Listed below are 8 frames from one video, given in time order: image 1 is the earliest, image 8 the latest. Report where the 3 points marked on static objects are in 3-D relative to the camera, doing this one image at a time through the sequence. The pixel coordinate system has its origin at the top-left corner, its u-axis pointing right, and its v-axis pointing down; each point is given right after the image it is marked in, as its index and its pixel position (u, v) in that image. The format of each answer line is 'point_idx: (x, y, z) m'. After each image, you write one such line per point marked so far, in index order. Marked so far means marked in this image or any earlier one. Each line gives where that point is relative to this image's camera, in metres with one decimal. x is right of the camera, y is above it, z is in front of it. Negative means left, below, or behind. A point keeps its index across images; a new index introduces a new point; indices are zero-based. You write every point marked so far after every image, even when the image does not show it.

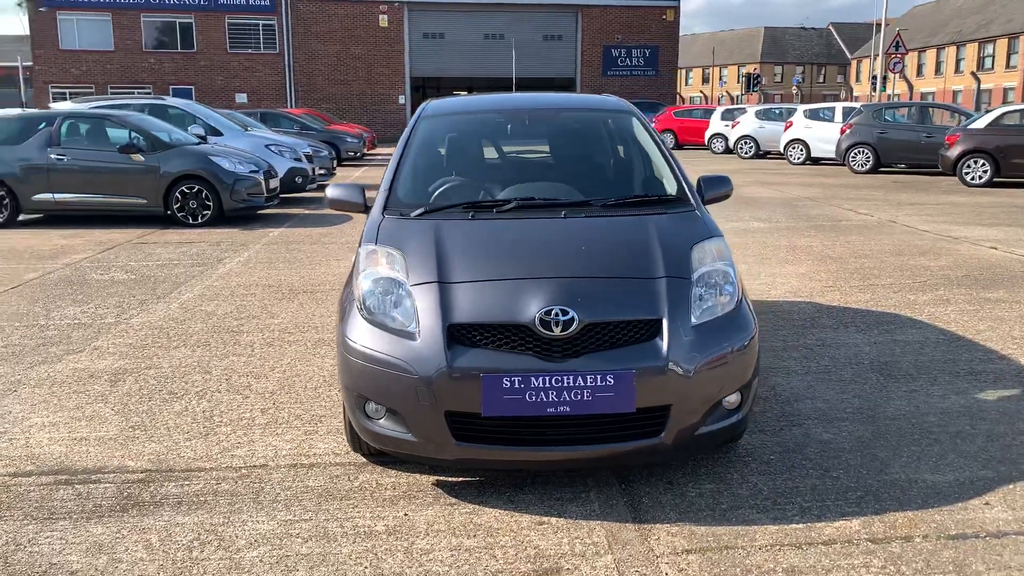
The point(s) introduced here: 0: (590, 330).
0: (+0.3, -0.1, +3.2) m
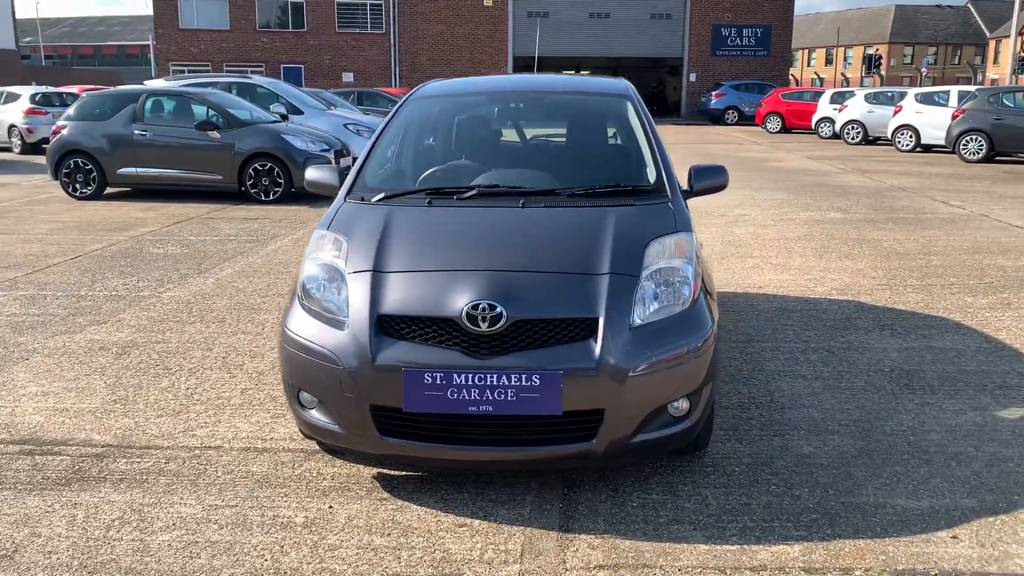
0: (0.0, -0.1, +3.0) m
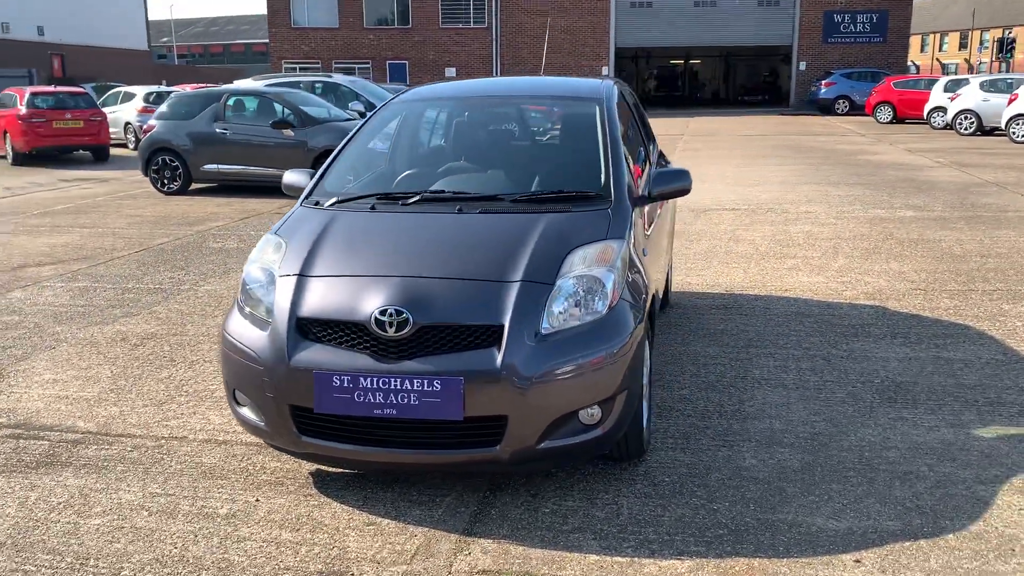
0: (-0.3, -0.2, +3.1) m
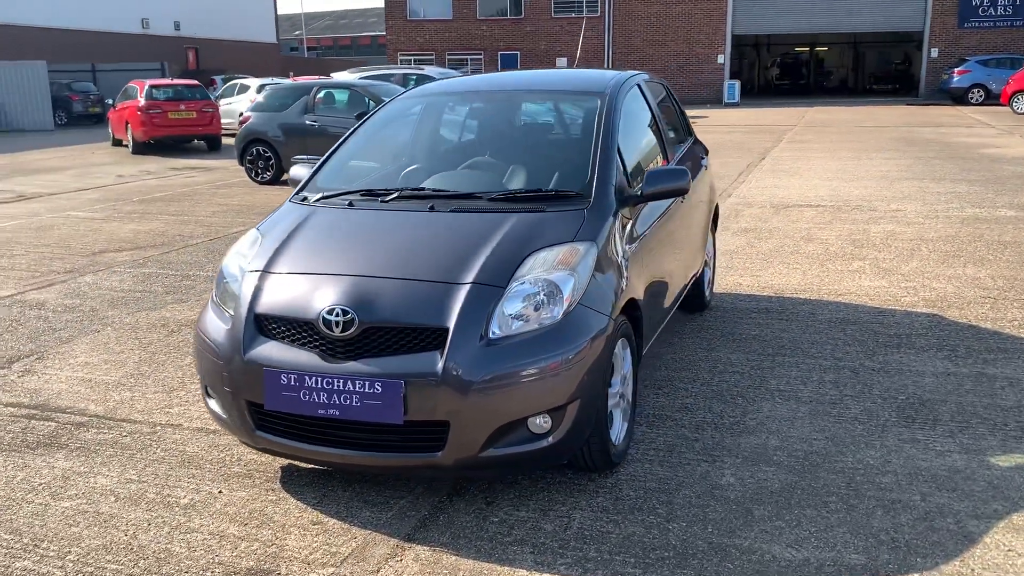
0: (-0.5, -0.2, +3.0) m
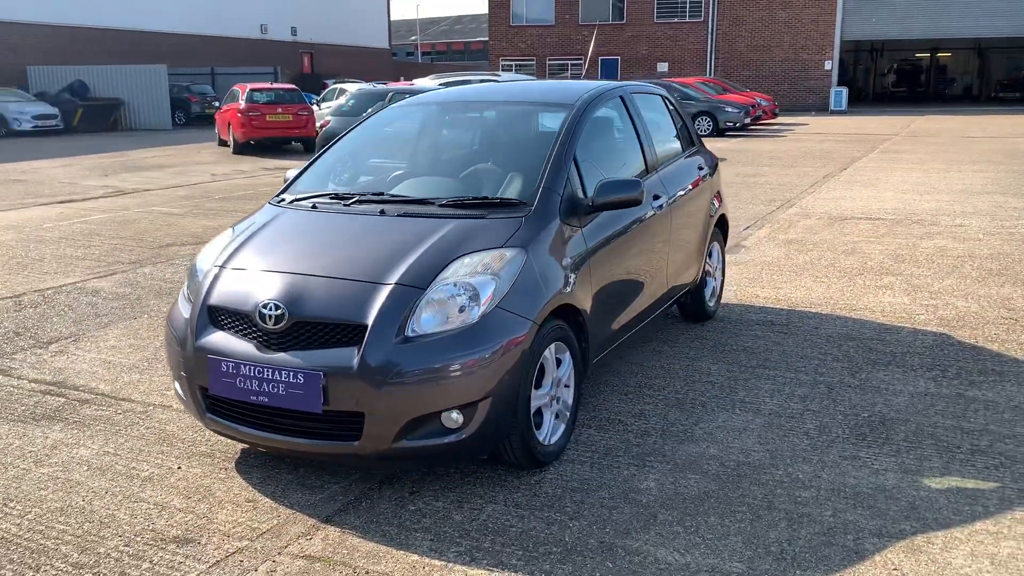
0: (-0.8, -0.1, +3.3) m
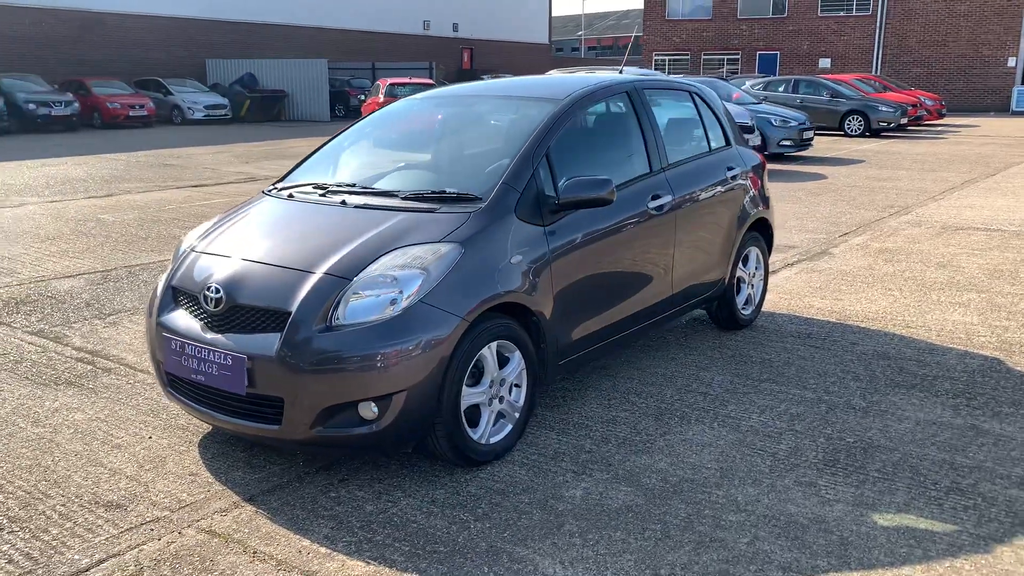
0: (-1.0, -0.1, +3.4) m
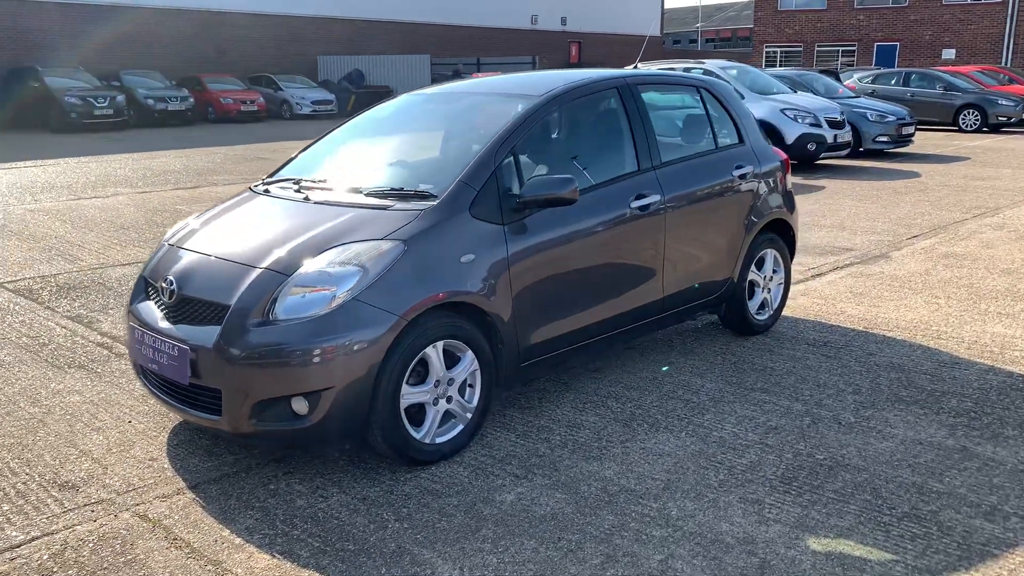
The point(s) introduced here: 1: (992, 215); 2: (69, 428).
0: (-1.3, -0.1, +3.5) m
1: (+5.0, +0.8, +9.4) m
2: (-2.0, -0.6, +4.0) m
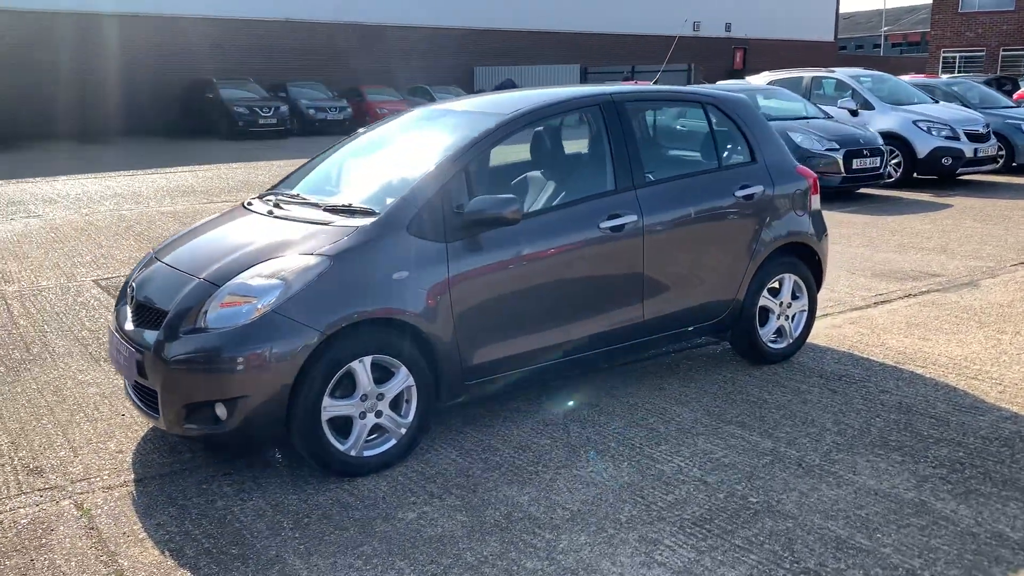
0: (-1.5, -0.1, +3.7) m
1: (+5.8, +0.4, +8.4) m
2: (-2.2, -0.6, +4.4) m
